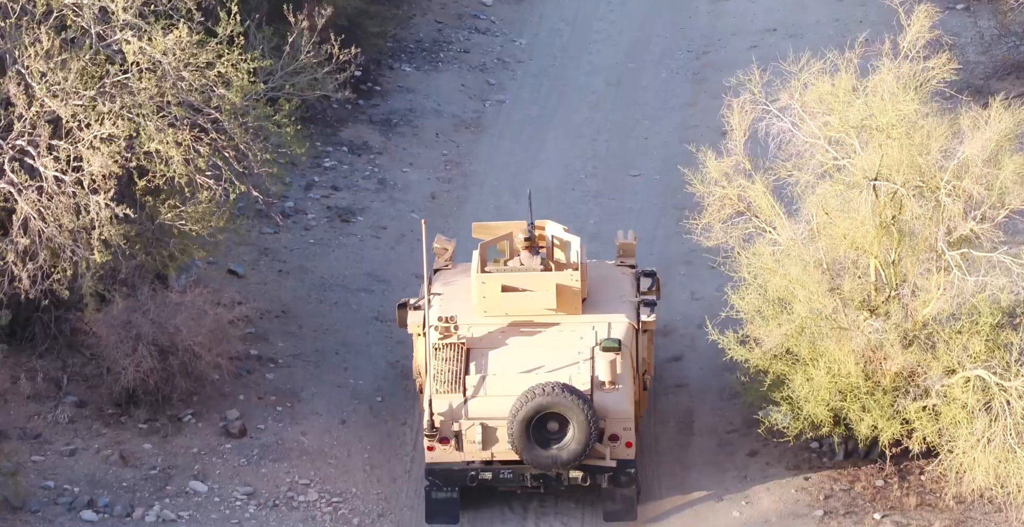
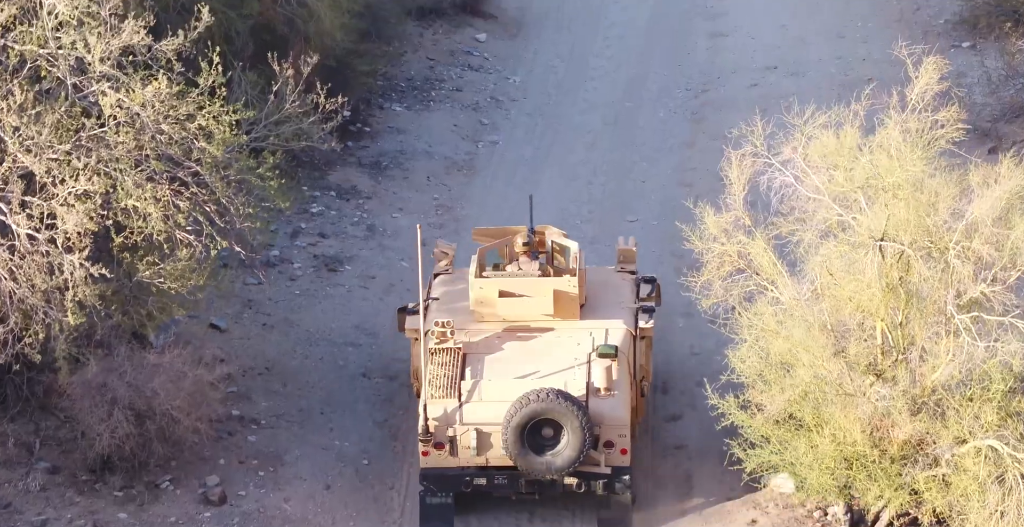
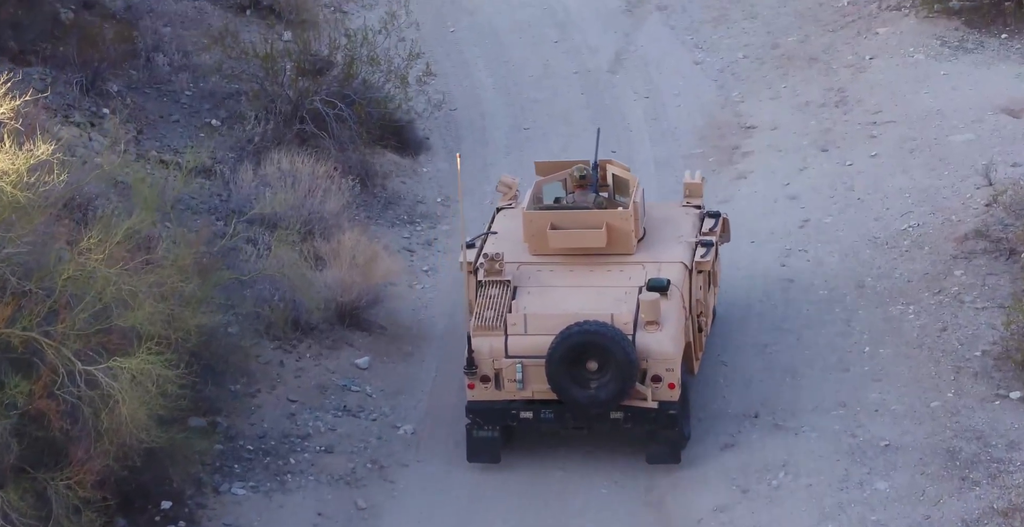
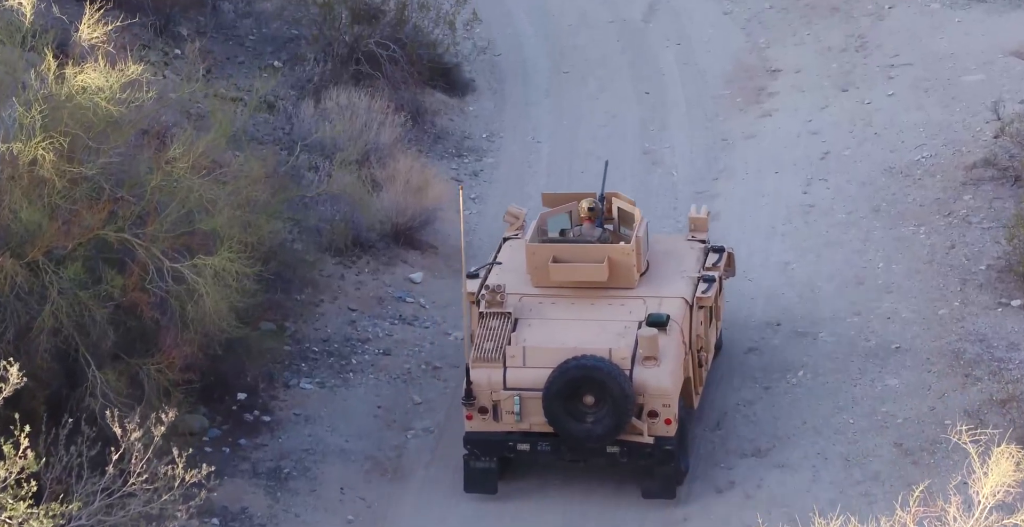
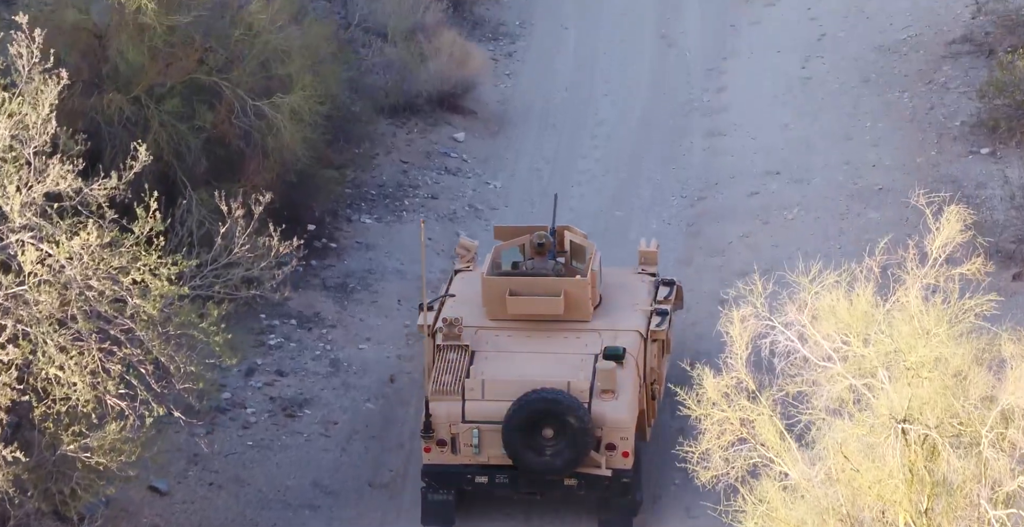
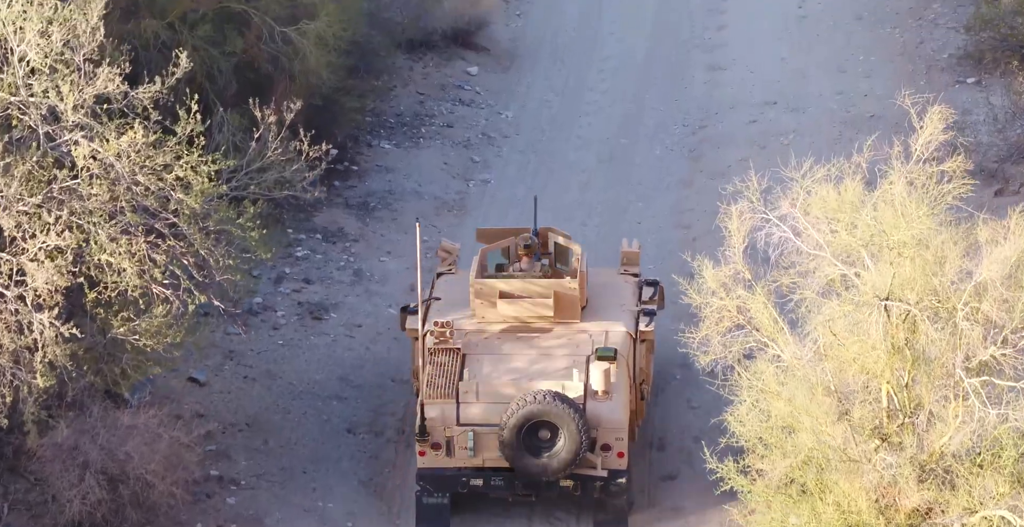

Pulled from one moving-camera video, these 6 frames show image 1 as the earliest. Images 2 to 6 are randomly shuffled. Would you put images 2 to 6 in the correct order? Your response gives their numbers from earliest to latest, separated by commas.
2, 6, 5, 4, 3
